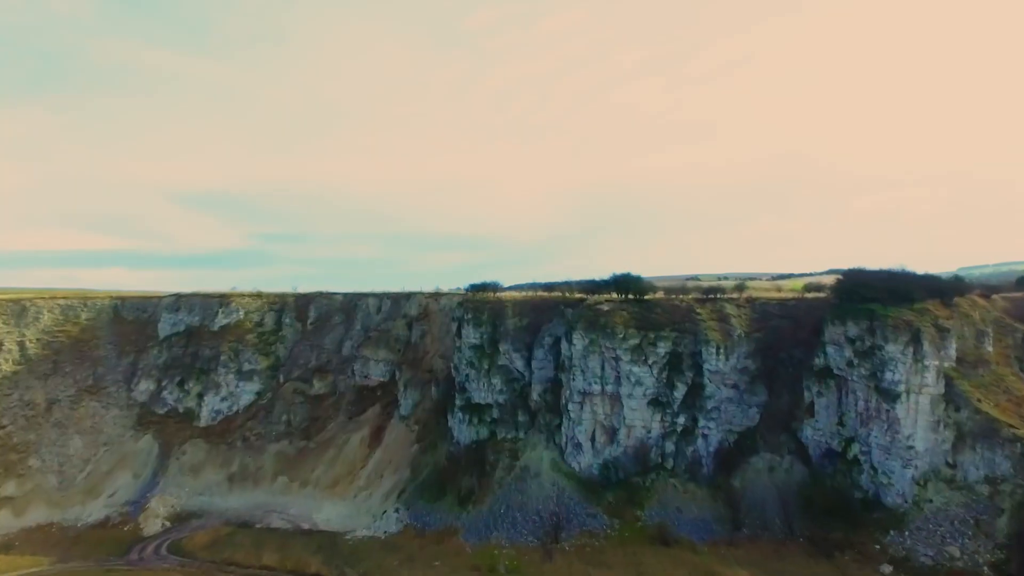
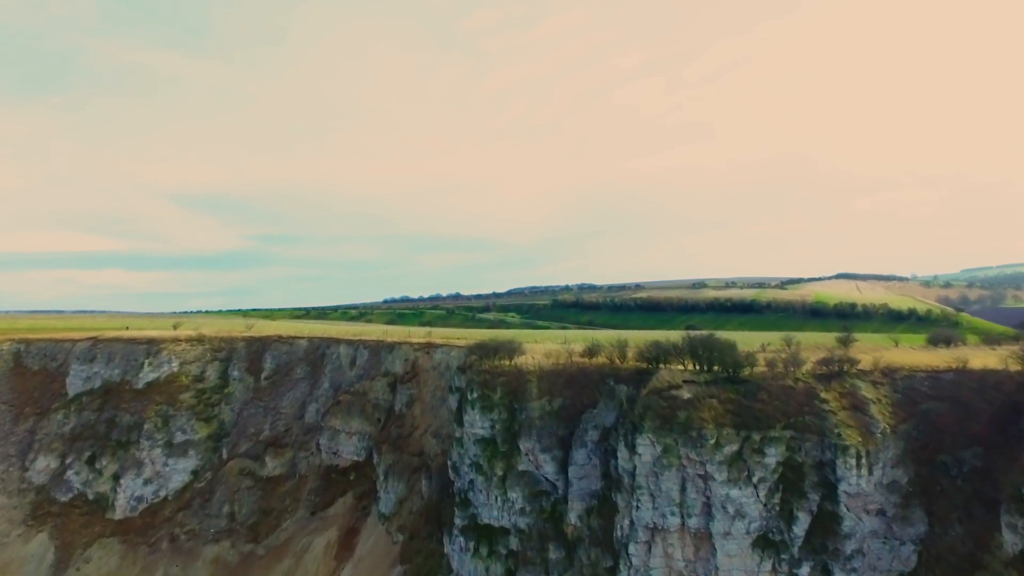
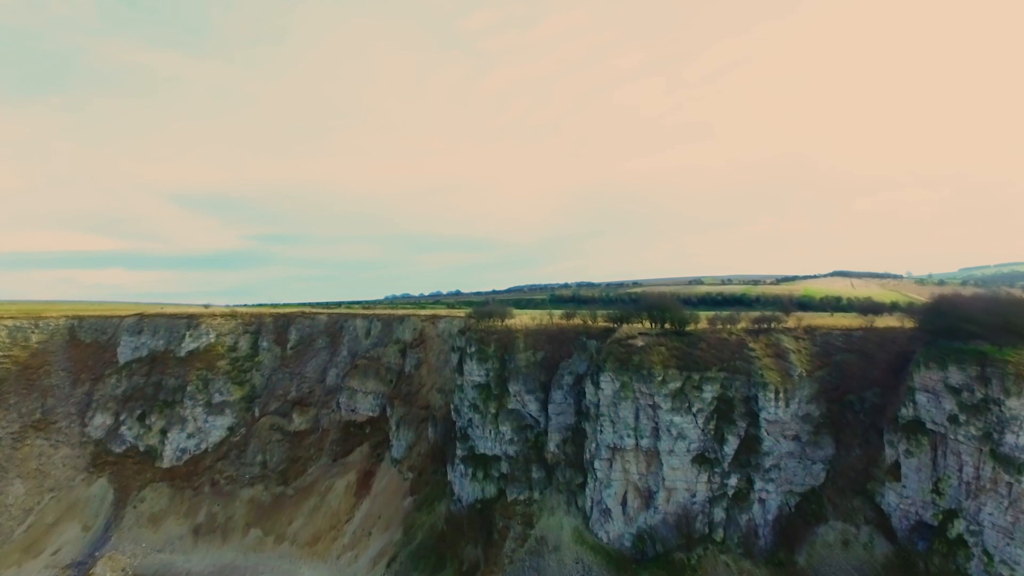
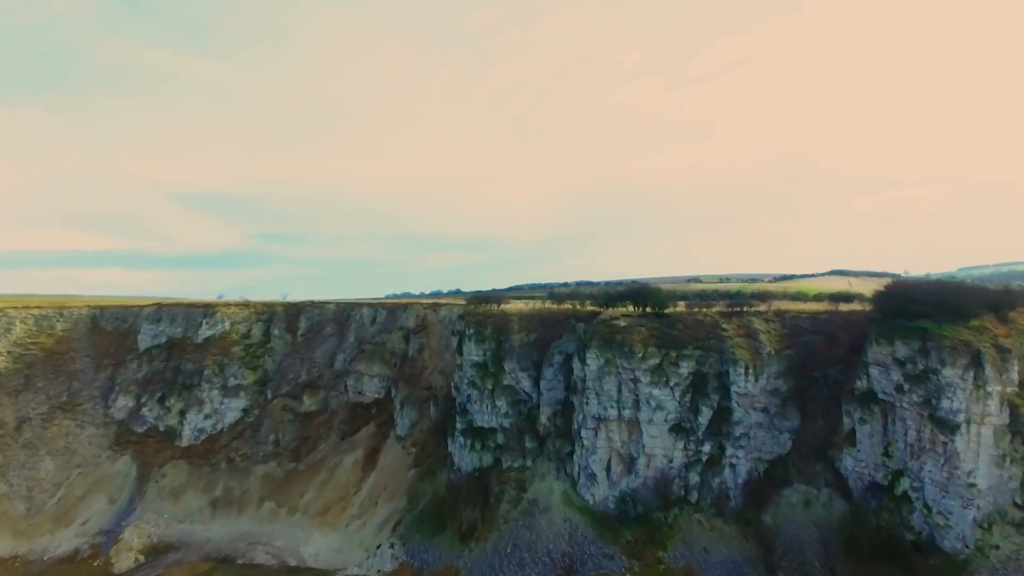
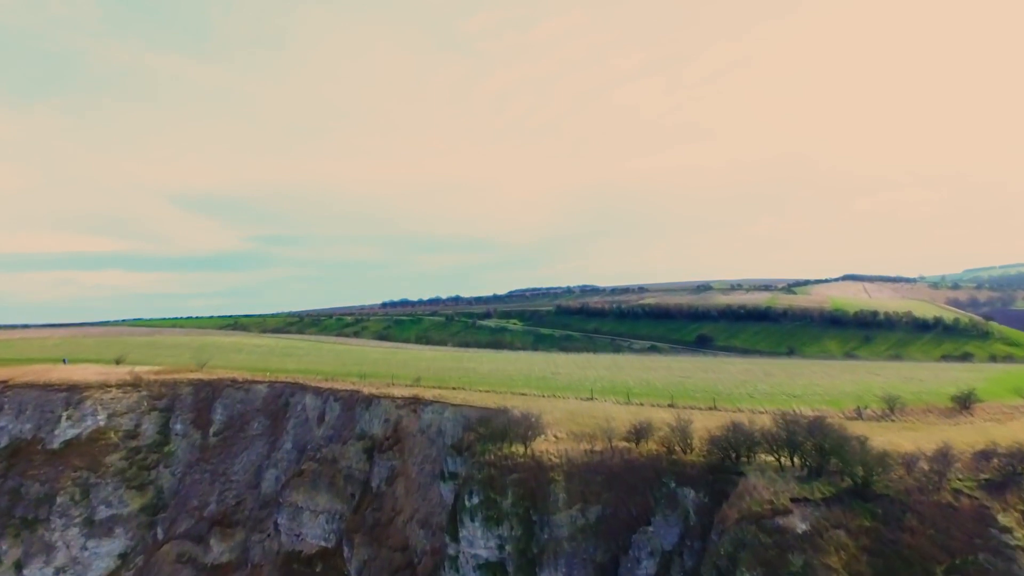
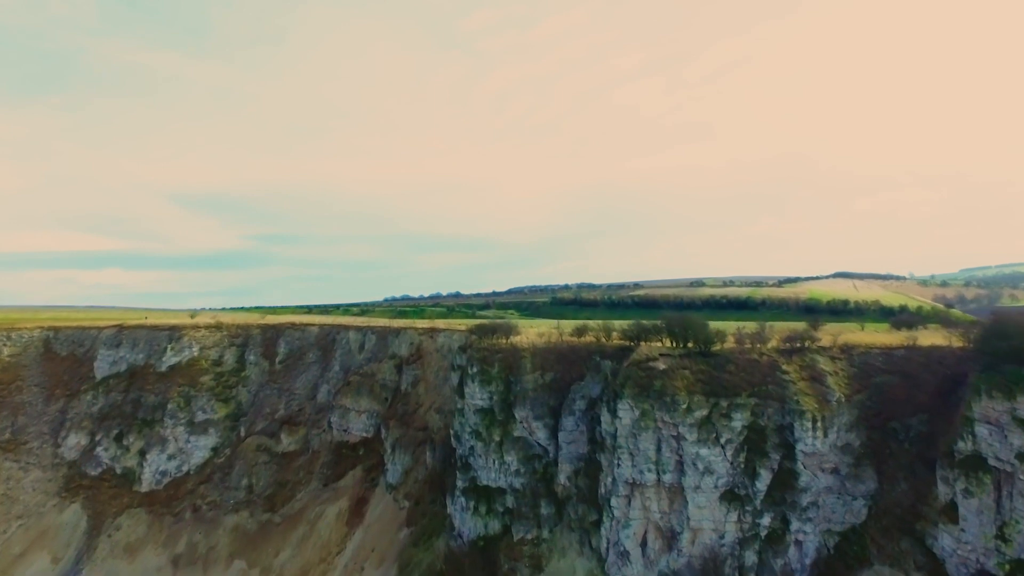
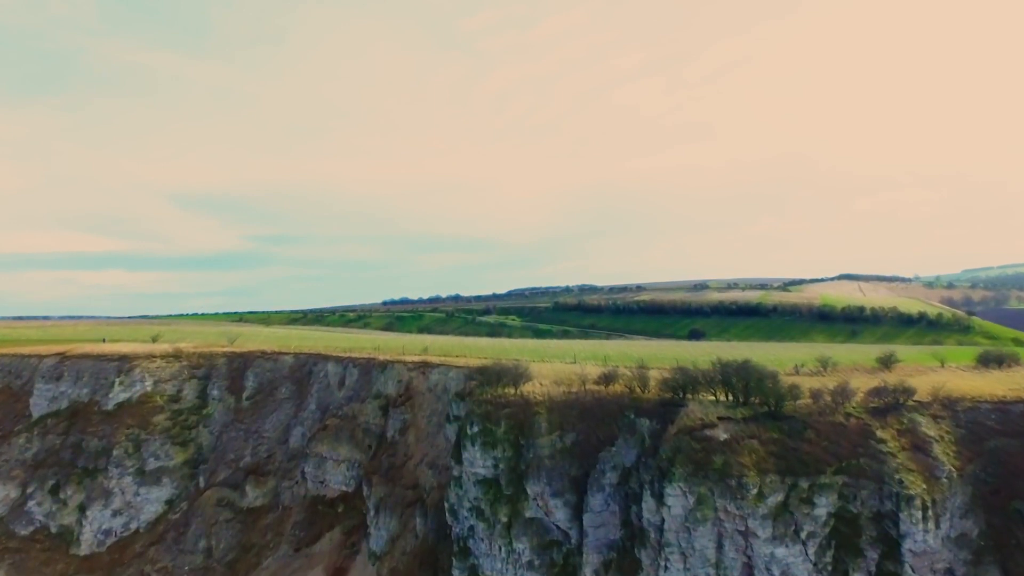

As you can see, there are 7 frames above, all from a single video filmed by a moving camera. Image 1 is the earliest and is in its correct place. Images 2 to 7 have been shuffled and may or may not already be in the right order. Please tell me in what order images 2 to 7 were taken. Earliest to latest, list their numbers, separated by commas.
4, 3, 6, 2, 7, 5
